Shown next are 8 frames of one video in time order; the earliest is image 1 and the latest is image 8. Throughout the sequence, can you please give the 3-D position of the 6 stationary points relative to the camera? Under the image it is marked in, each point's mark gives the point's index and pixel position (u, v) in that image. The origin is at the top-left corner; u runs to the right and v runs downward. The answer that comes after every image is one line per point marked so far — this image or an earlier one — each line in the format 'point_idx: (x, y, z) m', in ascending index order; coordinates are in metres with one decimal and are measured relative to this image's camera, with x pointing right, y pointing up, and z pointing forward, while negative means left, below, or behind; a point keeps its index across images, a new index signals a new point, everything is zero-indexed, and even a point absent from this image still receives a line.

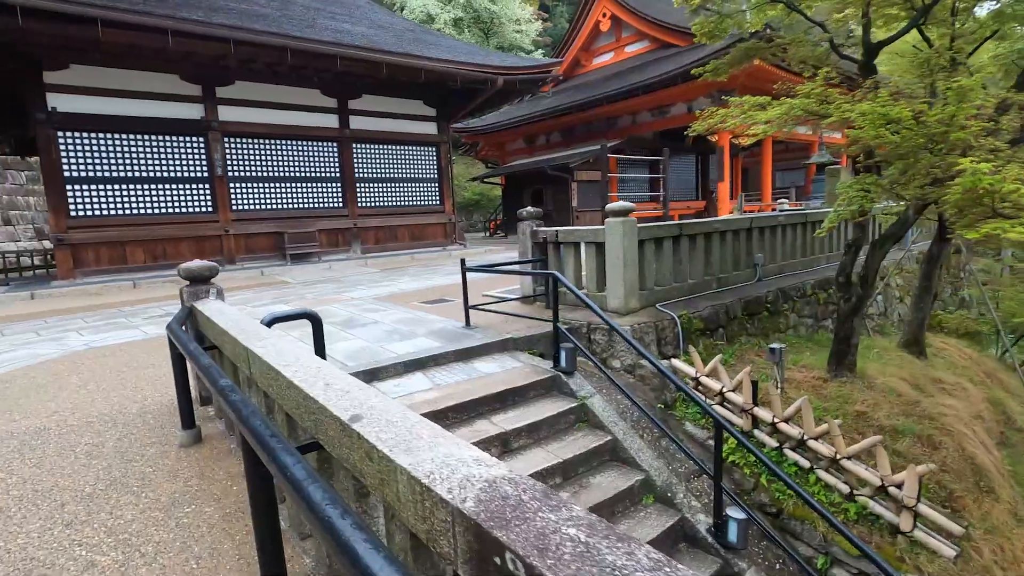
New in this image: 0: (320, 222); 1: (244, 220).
0: (-3.4, +1.2, +9.4) m
1: (-4.4, +1.1, +8.7) m
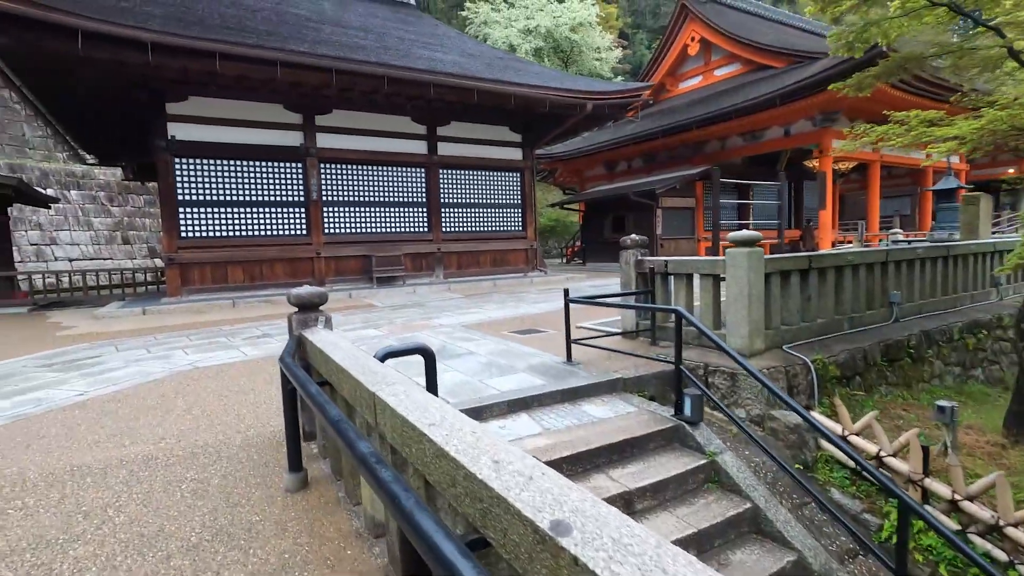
0: (-1.9, +0.7, +9.5) m
1: (-2.9, +0.7, +8.9) m
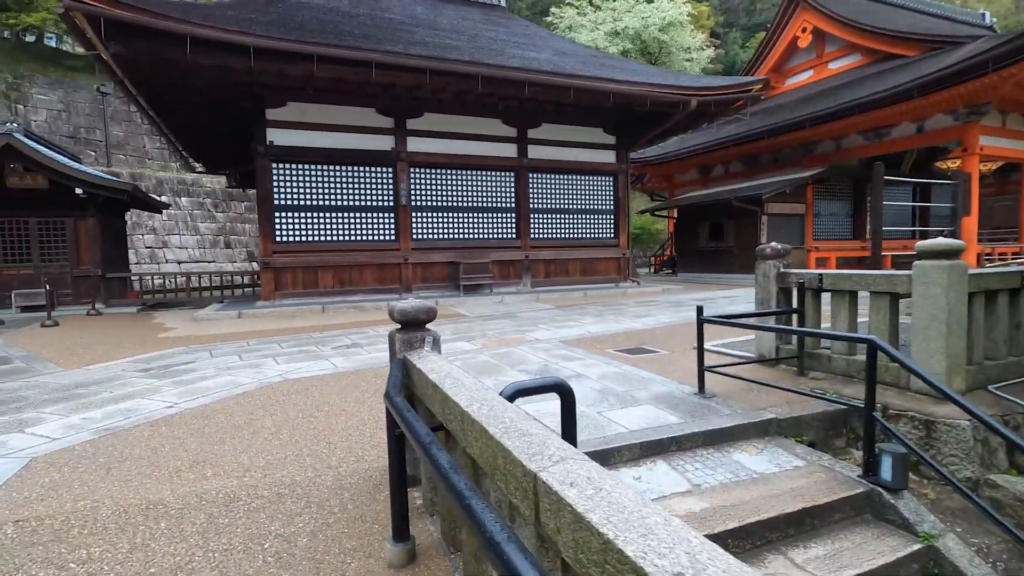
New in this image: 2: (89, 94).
0: (-0.3, +0.6, +9.1) m
1: (-1.4, +0.6, +8.7) m
2: (-13.2, +6.0, +16.6) m
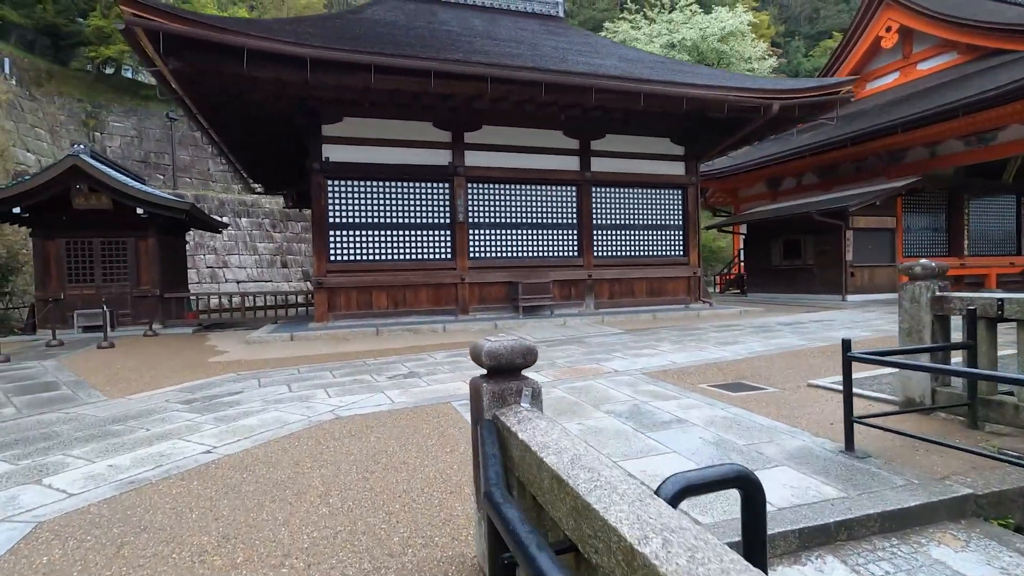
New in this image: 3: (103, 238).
0: (+0.7, +0.3, +8.6) m
1: (-0.5, +0.3, +8.2) m
2: (-11.4, +5.4, +17.4) m
3: (-6.0, +0.7, +7.9) m
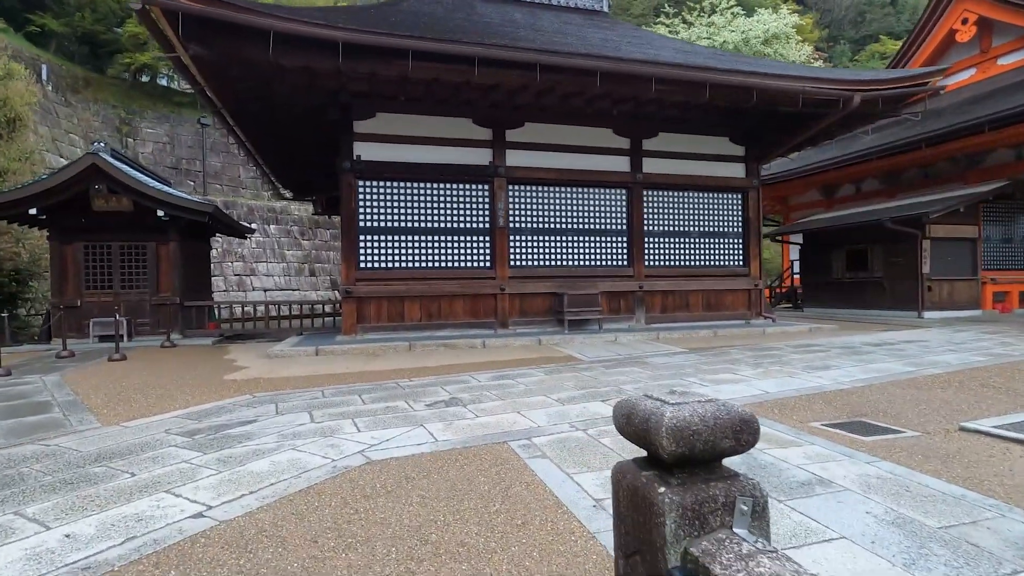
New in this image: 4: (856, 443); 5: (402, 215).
0: (+1.3, +0.1, +7.8) m
1: (+0.1, +0.1, +7.5) m
2: (-10.3, +5.2, +17.2) m
3: (-5.4, +0.6, +7.4) m
4: (+1.9, -0.9, +3.0) m
5: (-1.5, +1.0, +7.1) m
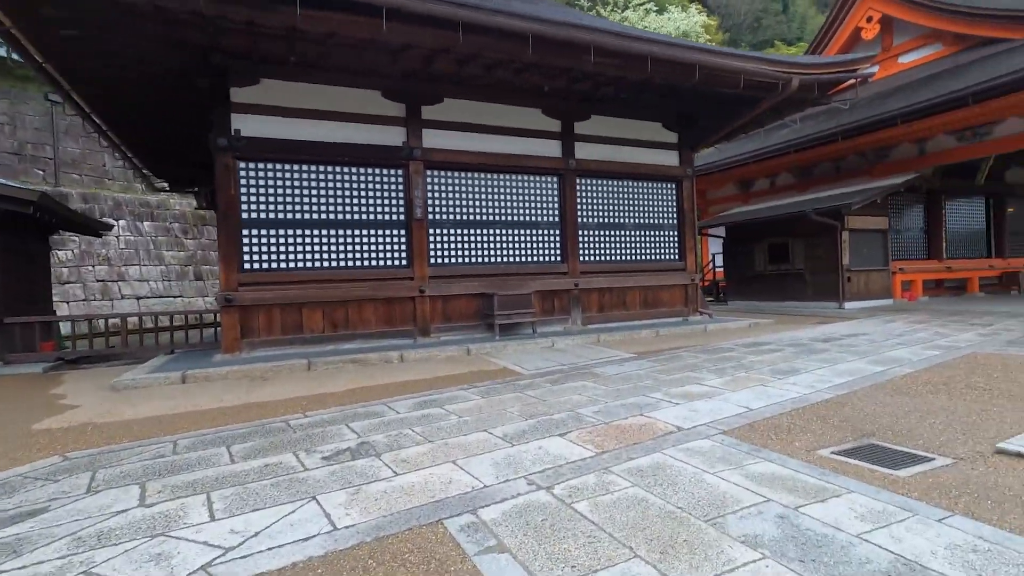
0: (+0.3, +0.1, +7.0) m
1: (-0.8, +0.1, +6.5) m
2: (-12.8, +4.9, +14.5) m
3: (-6.3, +0.5, +5.6) m
4: (+1.7, -0.8, +2.3) m
5: (-2.3, +0.9, +5.8) m
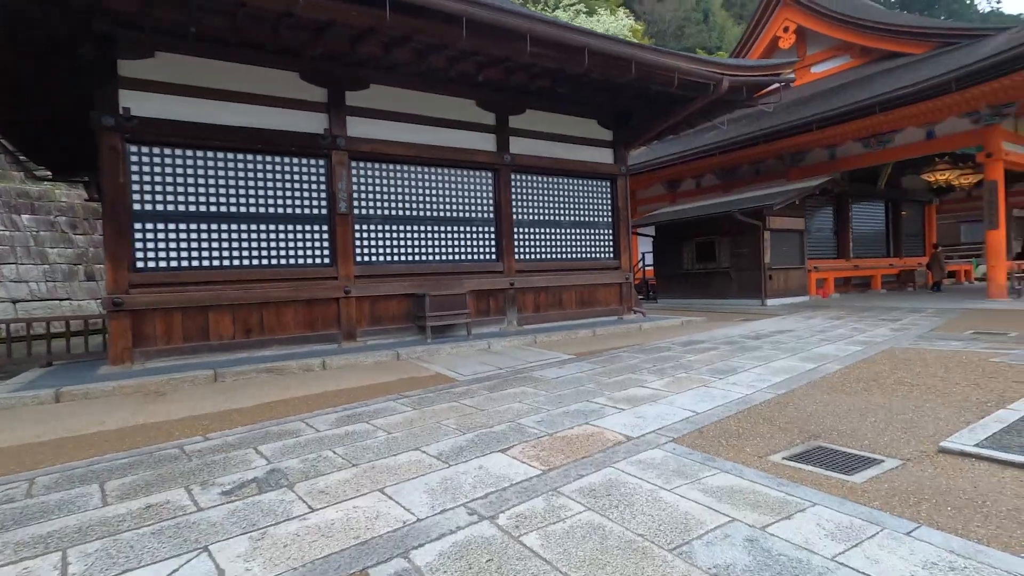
0: (-0.5, +0.1, +6.6) m
1: (-1.6, +0.1, +6.0) m
2: (-14.5, +4.9, +12.4) m
3: (-6.9, +0.5, +4.4) m
4: (+1.4, -0.8, +2.2) m
5: (-3.0, +0.9, +5.2) m
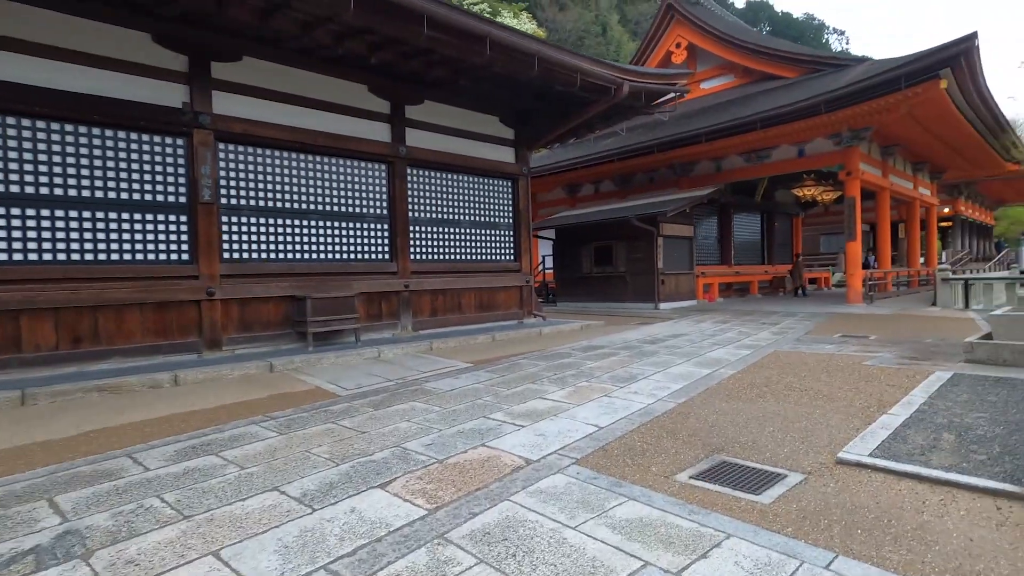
0: (-1.7, +0.1, +6.1) m
1: (-2.7, +0.1, +5.3) m
2: (-16.5, +5.0, +9.2) m
3: (-7.6, +0.5, +2.7) m
4: (+1.0, -0.9, +2.1) m
5: (-3.9, +0.9, +4.2) m
